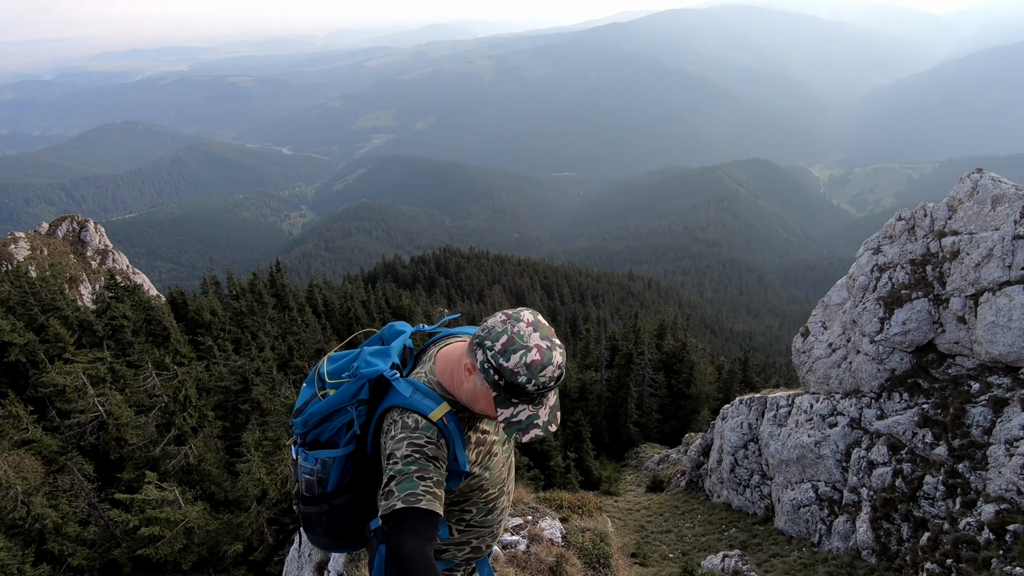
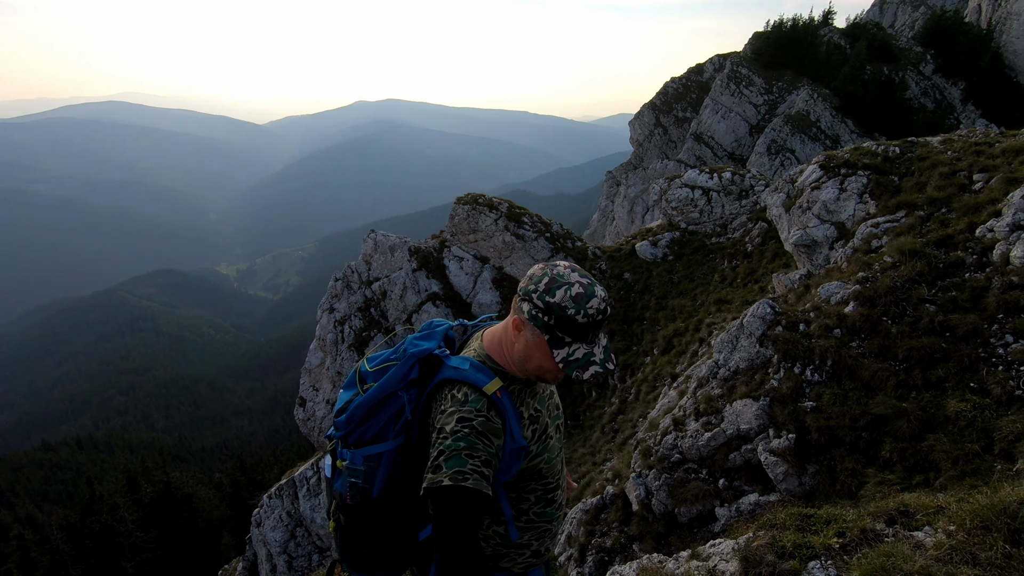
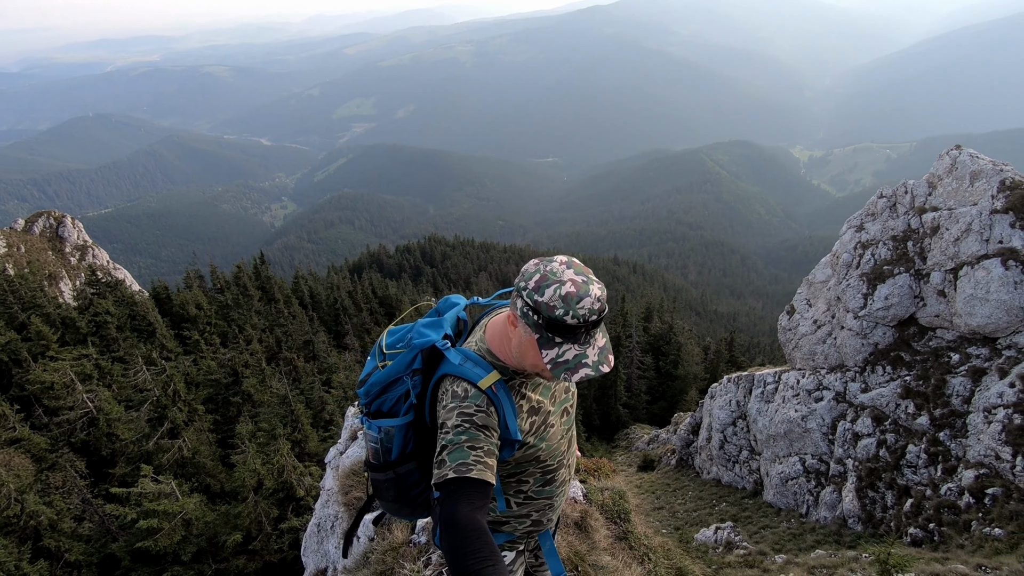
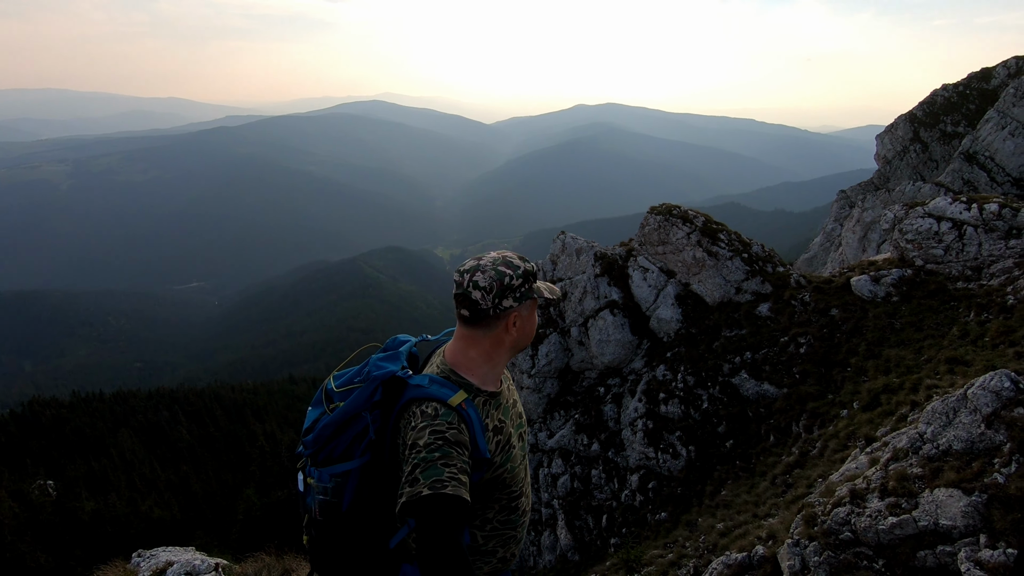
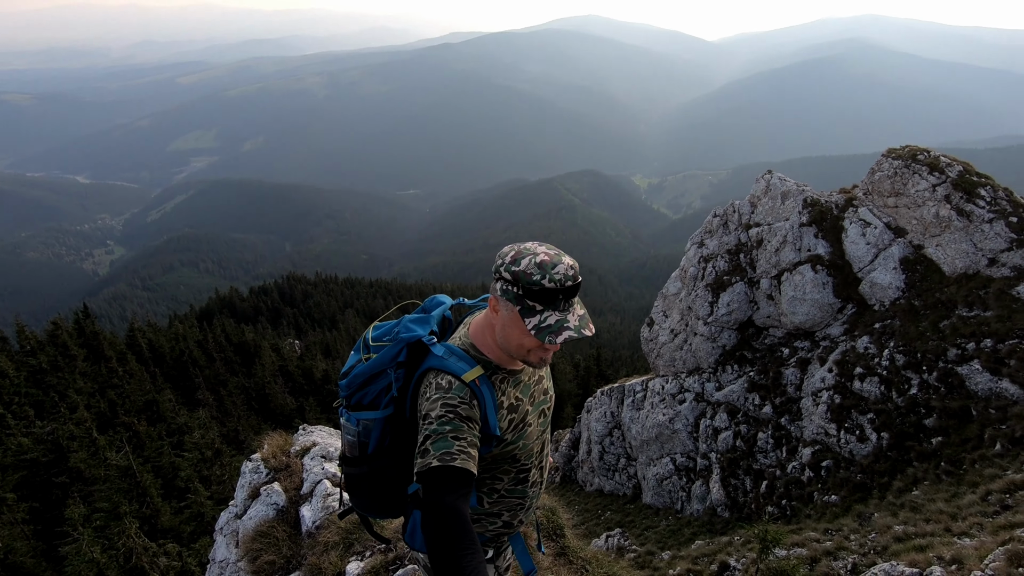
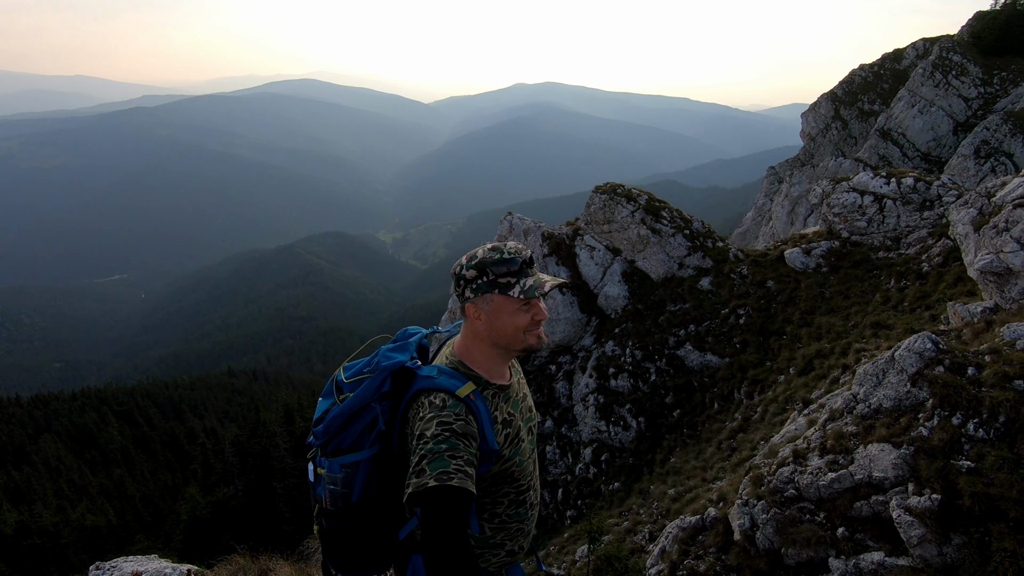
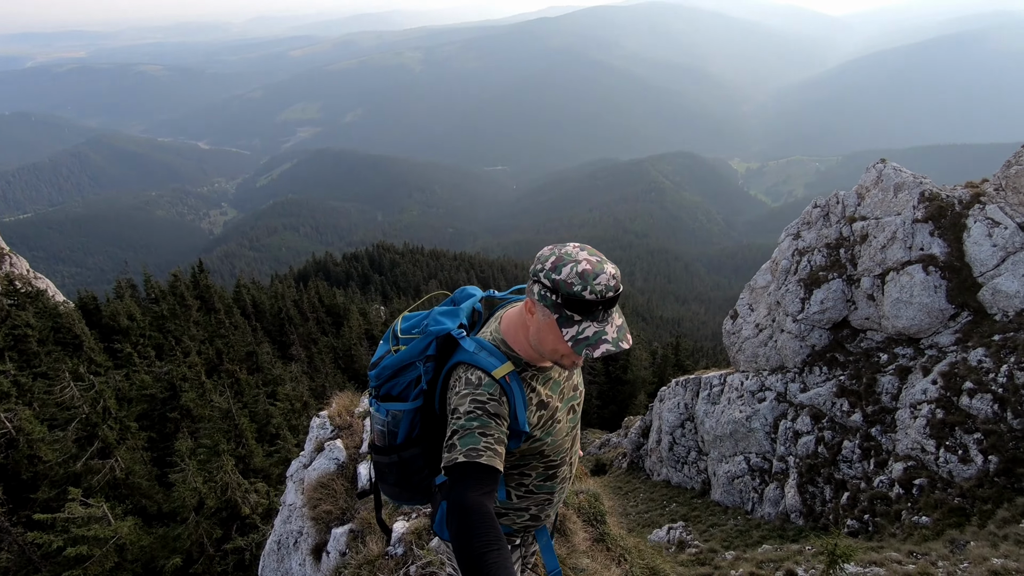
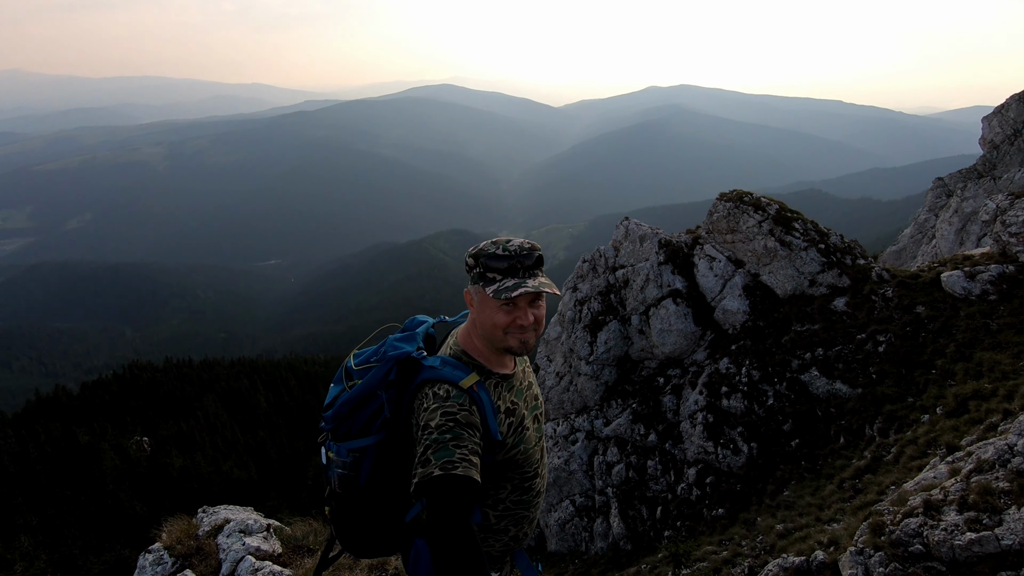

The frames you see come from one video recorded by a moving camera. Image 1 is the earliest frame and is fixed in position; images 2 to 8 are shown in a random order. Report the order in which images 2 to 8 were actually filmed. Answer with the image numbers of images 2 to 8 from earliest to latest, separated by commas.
3, 7, 5, 8, 4, 6, 2
